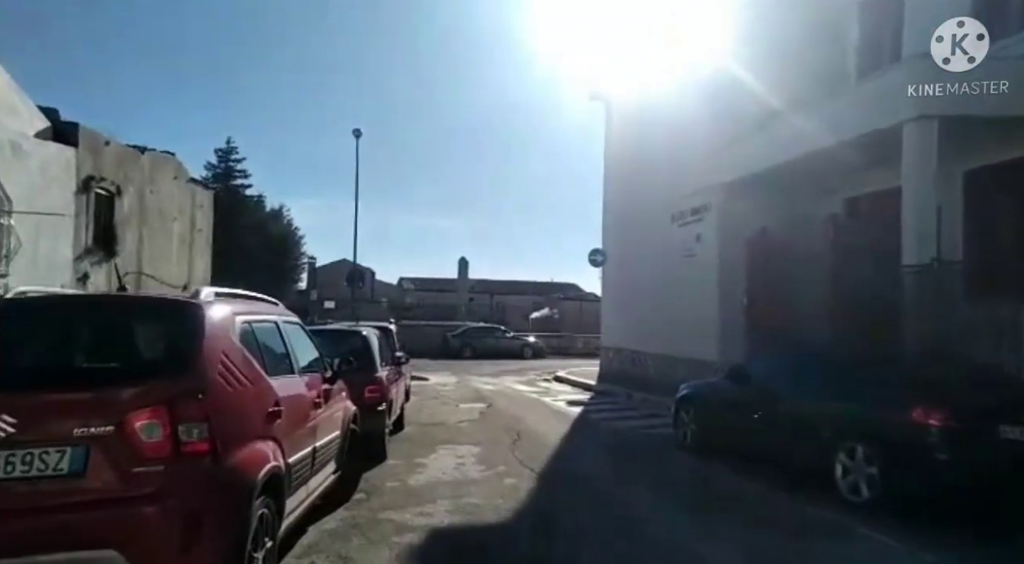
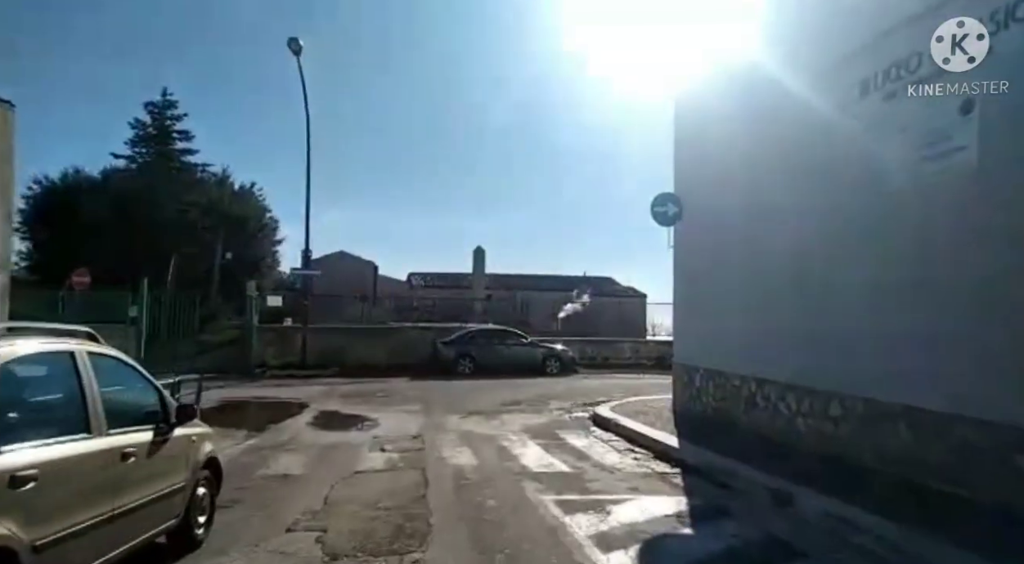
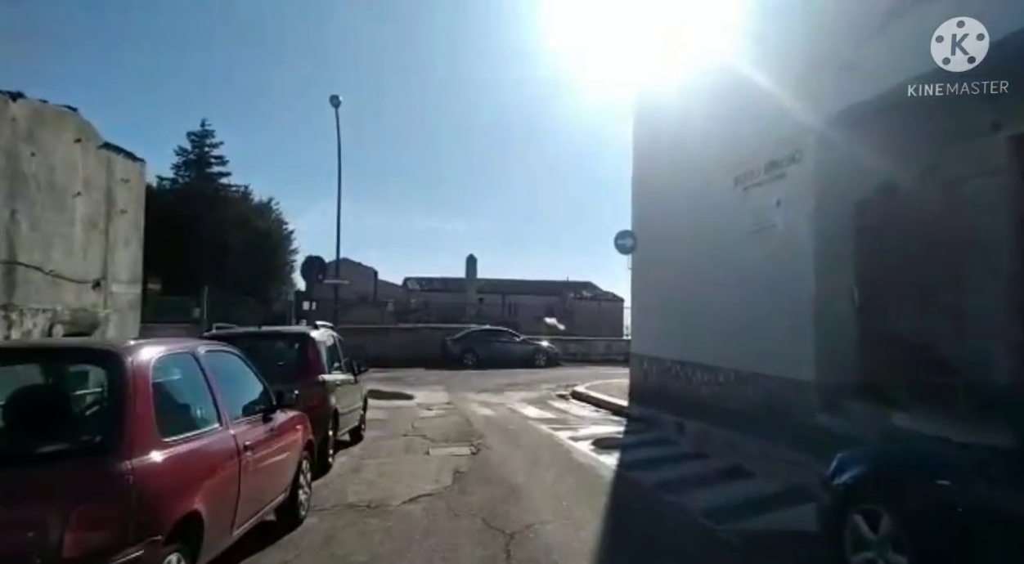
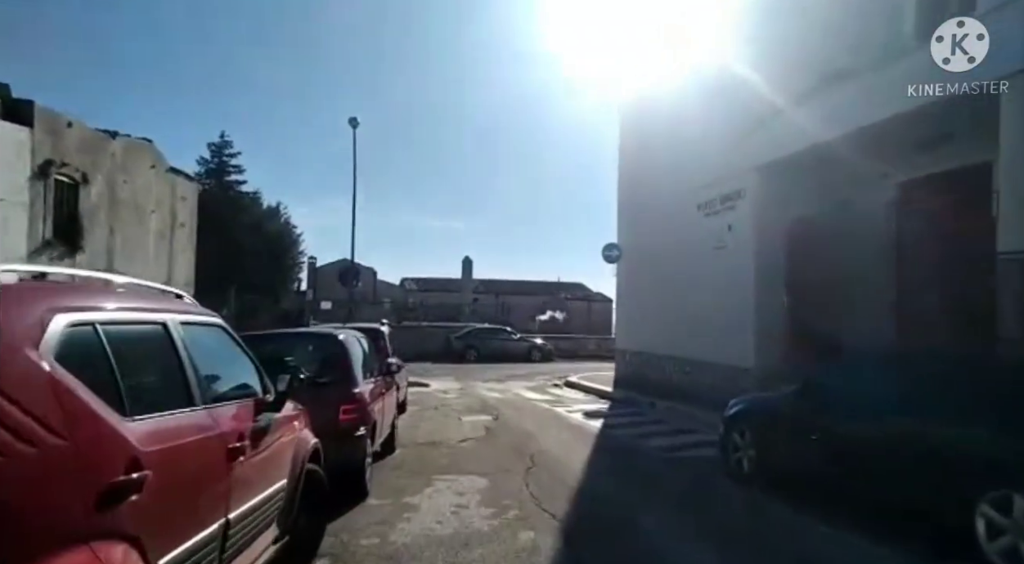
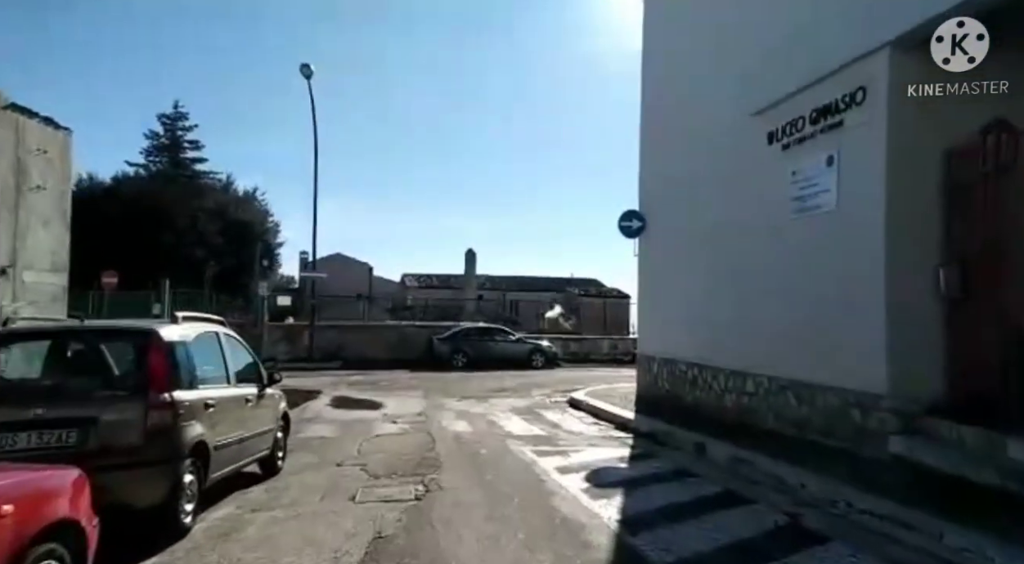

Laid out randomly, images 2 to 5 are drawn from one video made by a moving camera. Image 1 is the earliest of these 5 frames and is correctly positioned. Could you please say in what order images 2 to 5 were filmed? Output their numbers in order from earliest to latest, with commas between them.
4, 3, 5, 2
